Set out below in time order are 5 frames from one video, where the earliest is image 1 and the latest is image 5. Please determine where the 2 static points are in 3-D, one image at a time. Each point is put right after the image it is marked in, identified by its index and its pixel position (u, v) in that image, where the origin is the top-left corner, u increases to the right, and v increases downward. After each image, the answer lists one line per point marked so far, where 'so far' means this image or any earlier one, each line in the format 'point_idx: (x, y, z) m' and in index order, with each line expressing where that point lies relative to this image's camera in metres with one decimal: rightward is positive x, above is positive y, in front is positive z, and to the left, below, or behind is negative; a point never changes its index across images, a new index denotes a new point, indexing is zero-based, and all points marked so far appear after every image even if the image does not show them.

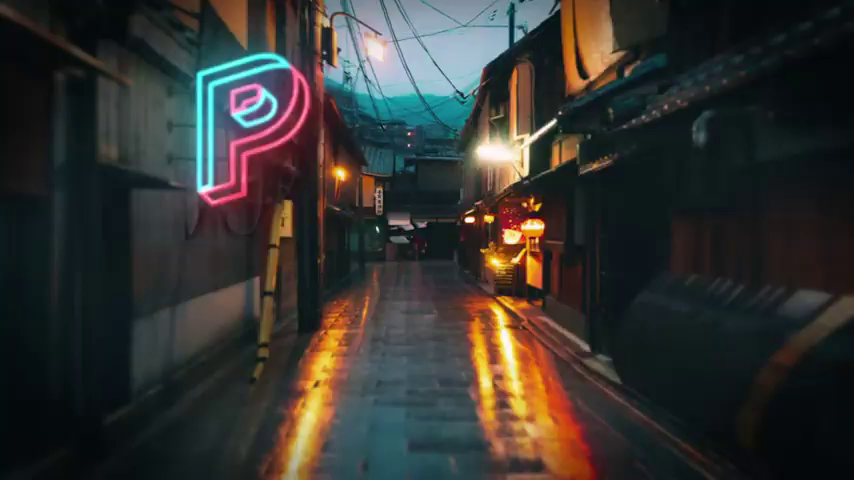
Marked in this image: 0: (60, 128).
0: (-3.0, +0.9, +5.8) m
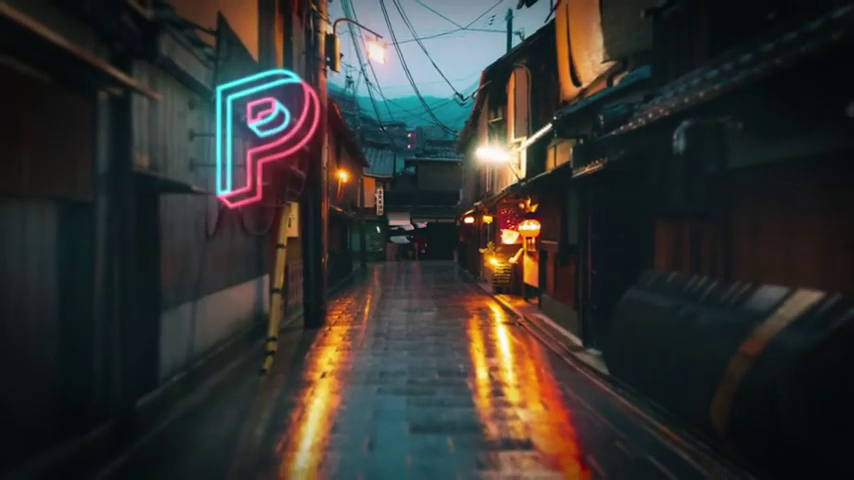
0: (-3.0, +0.9, +6.5) m
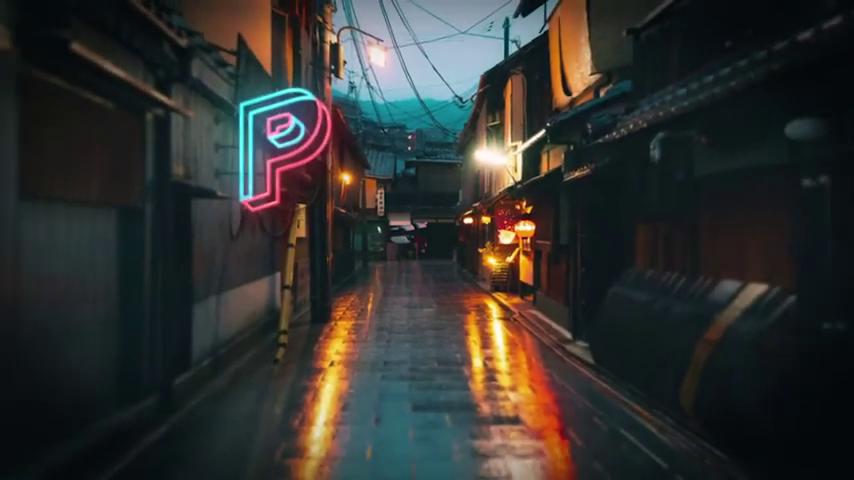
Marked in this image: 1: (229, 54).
0: (-3.1, +0.9, +7.5) m
1: (-3.0, +2.8, +10.2) m
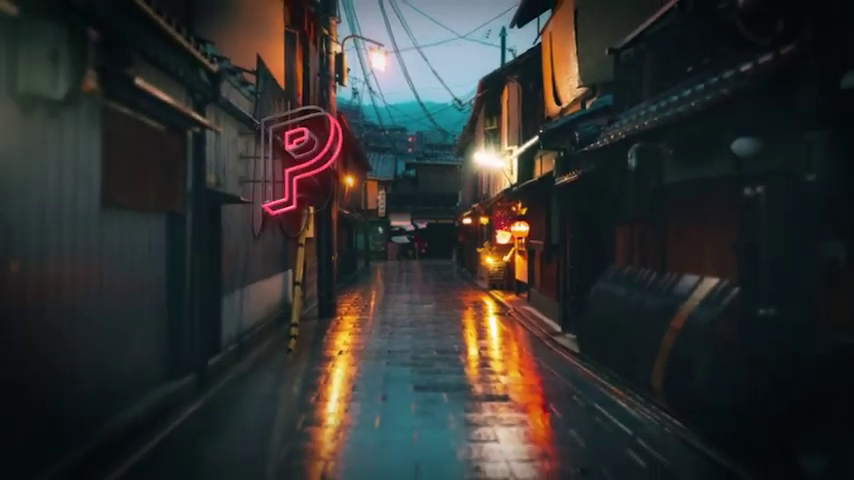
0: (-3.1, +0.9, +8.8) m
1: (-3.0, +2.8, +11.4) m
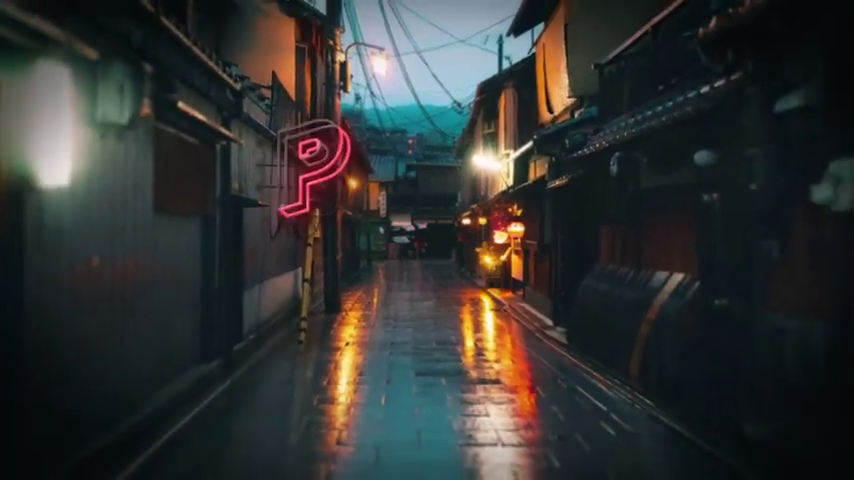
0: (-3.1, +0.9, +9.9) m
1: (-3.0, +2.8, +12.5) m
